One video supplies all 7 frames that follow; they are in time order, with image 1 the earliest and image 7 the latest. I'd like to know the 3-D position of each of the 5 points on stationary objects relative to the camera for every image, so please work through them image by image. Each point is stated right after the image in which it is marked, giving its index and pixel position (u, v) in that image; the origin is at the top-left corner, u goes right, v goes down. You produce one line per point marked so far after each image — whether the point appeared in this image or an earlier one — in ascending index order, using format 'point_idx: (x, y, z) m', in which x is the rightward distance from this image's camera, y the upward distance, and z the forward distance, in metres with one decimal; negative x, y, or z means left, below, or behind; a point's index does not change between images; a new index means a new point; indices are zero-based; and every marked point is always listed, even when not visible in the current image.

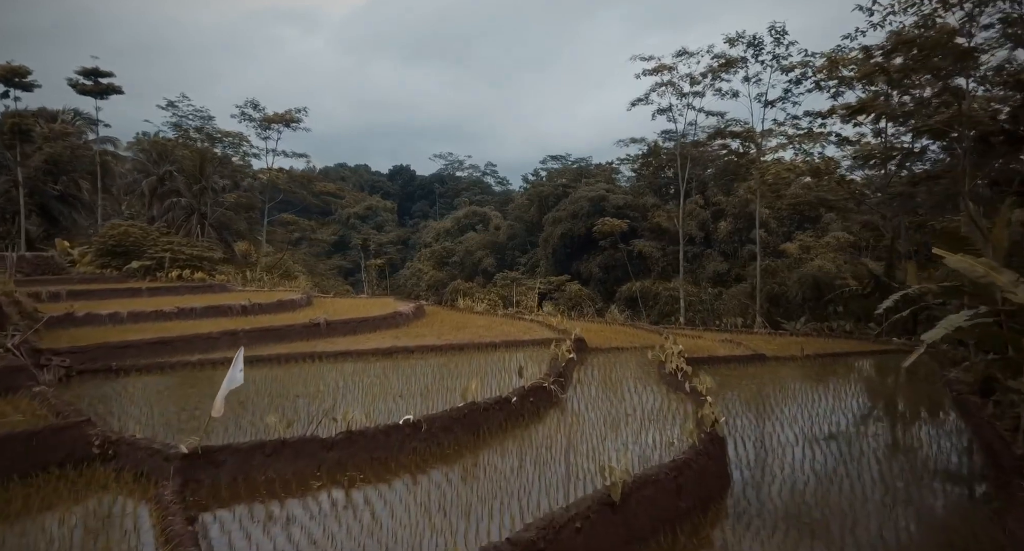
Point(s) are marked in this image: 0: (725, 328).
0: (+4.3, -1.1, +13.8) m
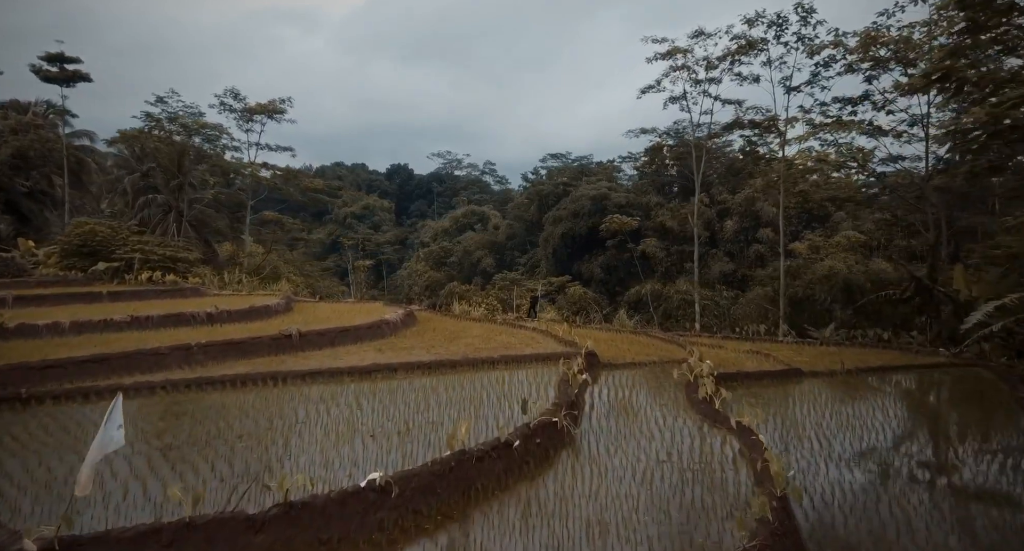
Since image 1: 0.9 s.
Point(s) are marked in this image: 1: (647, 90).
0: (+4.3, -1.2, +12.6) m
1: (+2.9, +4.0, +14.7) m
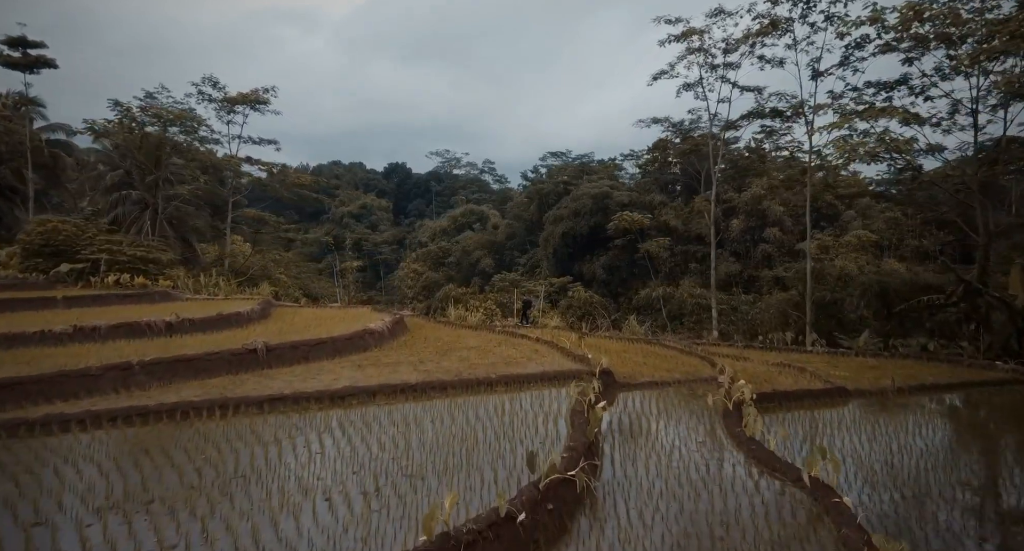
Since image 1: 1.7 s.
0: (+4.3, -1.2, +11.4) m
1: (+2.9, +3.9, +13.5) m
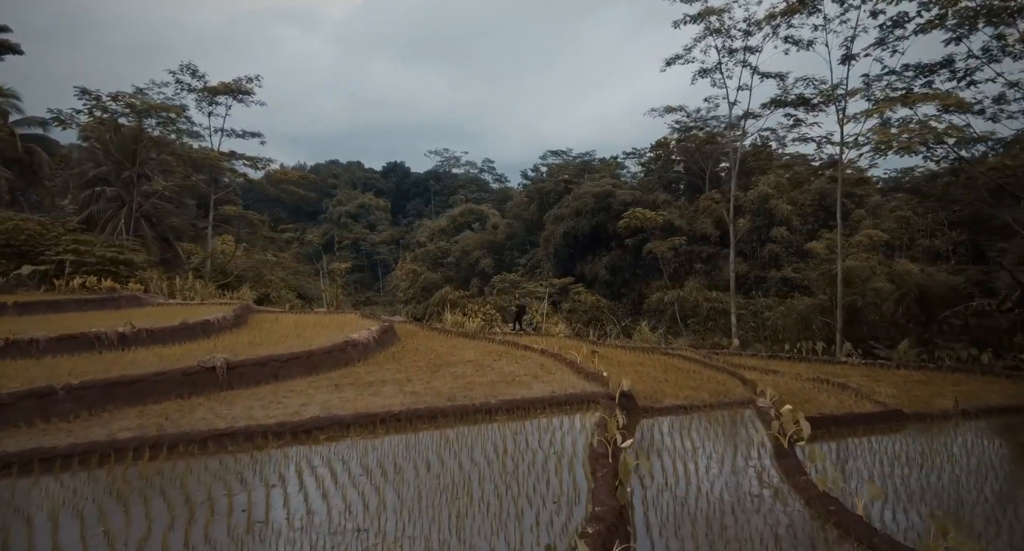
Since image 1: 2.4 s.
0: (+4.3, -1.3, +10.3) m
1: (+2.9, +3.9, +12.4) m
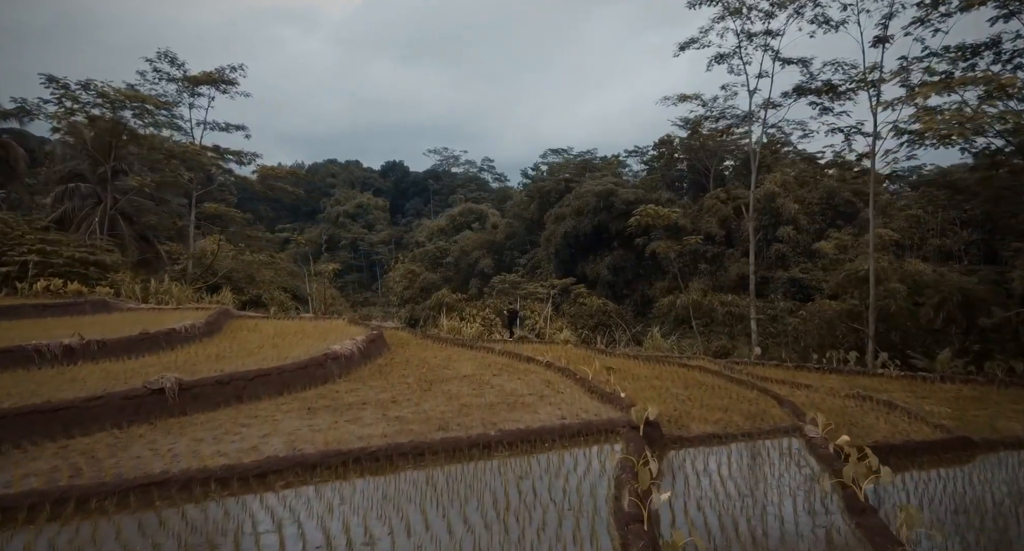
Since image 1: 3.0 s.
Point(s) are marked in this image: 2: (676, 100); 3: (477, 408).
0: (+4.4, -1.3, +9.3) m
1: (+2.9, +3.8, +11.4) m
2: (+2.8, +3.0, +11.7) m
3: (-0.3, -1.1, +5.7) m
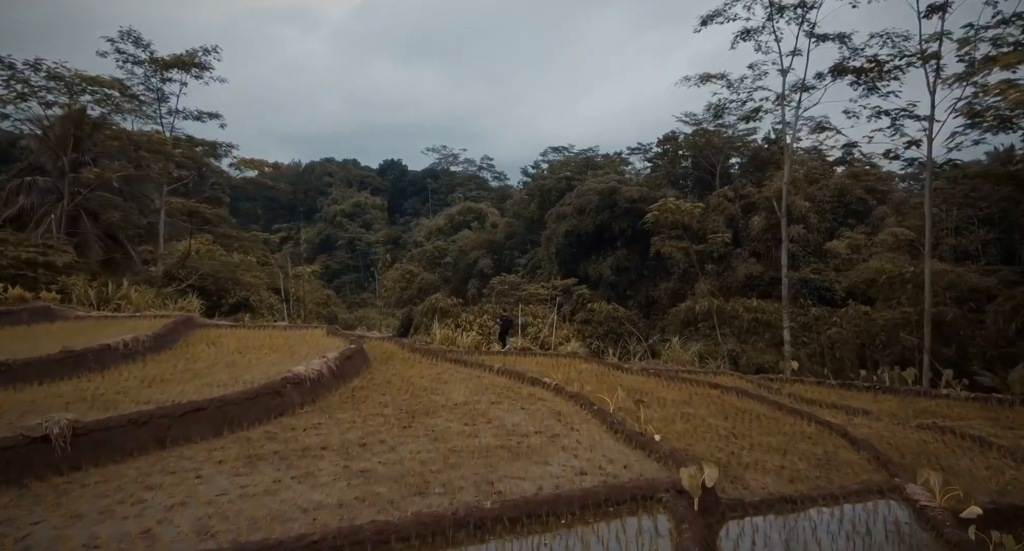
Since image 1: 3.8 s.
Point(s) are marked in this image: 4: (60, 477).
0: (+4.4, -1.3, +8.0) m
1: (+2.9, +3.8, +10.1) m
2: (+2.8, +3.0, +10.3) m
3: (-0.2, -1.1, +4.4) m
4: (-2.6, -1.1, +3.9) m
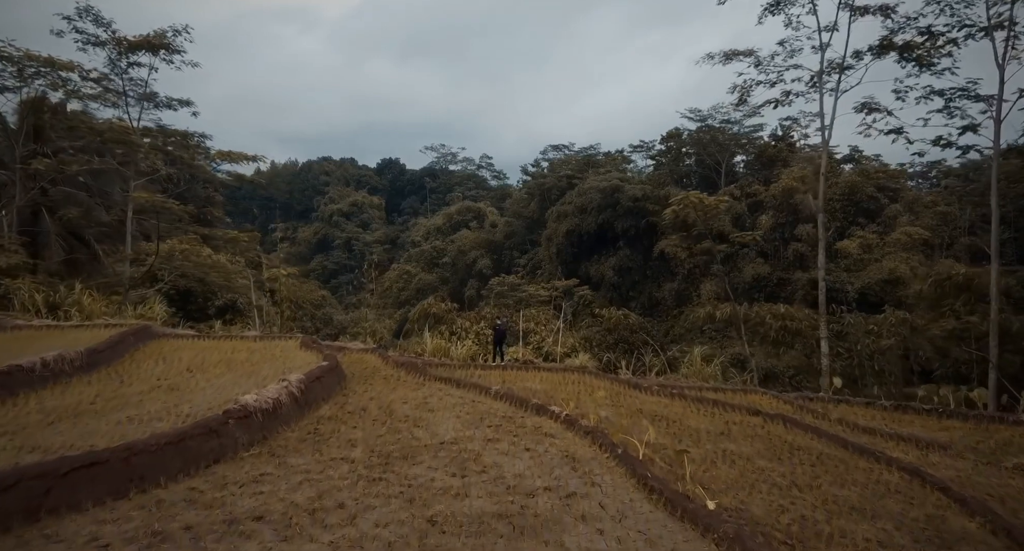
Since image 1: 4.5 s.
0: (+4.4, -1.4, +6.8) m
1: (+2.9, +3.8, +8.9) m
2: (+2.8, +2.9, +9.1) m
3: (-0.2, -1.2, +3.2) m
4: (-2.6, -1.2, +2.7) m
